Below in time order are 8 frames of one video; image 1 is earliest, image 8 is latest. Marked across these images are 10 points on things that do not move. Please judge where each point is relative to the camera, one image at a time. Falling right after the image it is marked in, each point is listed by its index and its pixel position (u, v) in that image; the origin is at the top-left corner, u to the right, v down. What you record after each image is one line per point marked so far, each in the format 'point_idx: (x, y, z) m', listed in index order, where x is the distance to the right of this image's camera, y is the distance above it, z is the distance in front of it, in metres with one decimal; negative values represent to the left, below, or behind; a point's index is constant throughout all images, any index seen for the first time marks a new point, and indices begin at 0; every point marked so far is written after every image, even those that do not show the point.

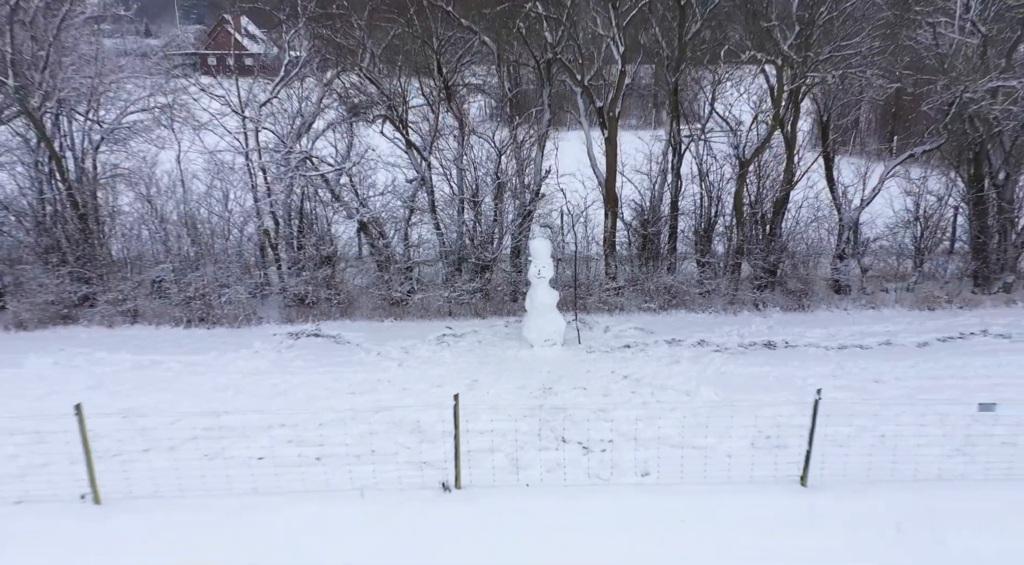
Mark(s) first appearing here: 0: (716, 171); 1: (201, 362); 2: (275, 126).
0: (+2.6, +1.4, +9.7) m
1: (-3.2, -0.8, +7.9) m
2: (-3.0, +2.0, +9.4) m
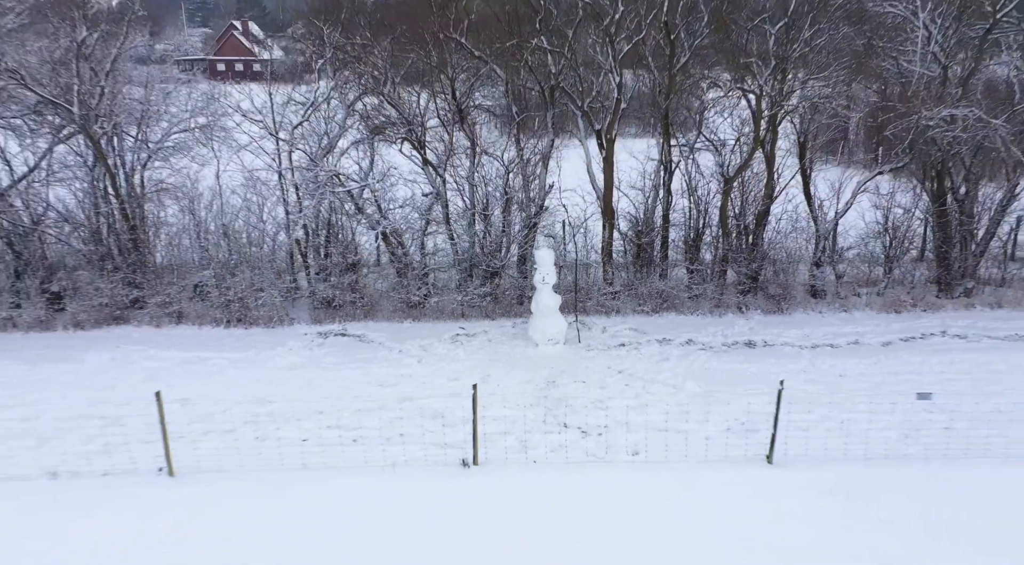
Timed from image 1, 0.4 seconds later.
0: (+2.7, +1.4, +10.7) m
1: (-3.2, -0.9, +8.9) m
2: (-2.9, +1.9, +10.4) m
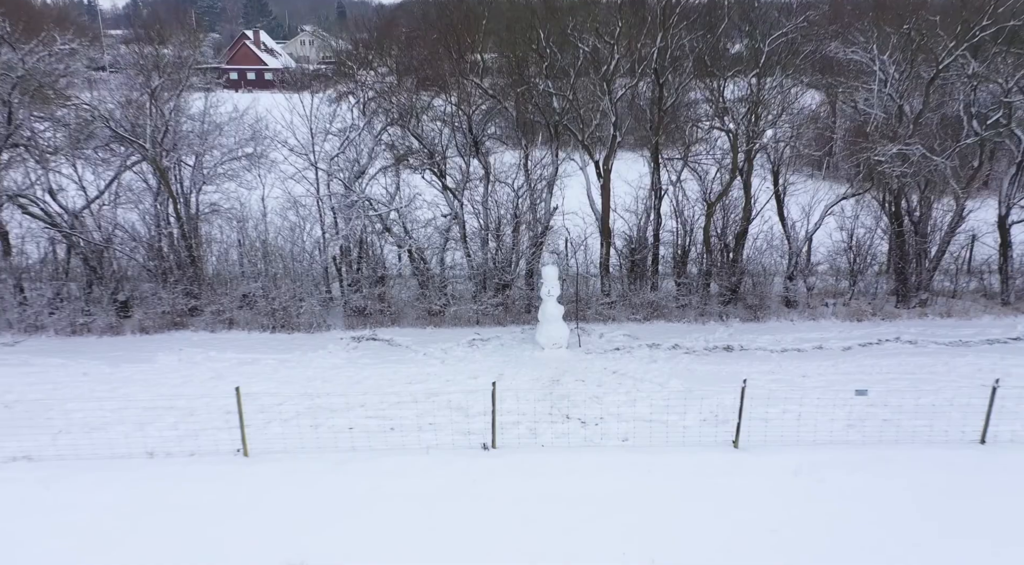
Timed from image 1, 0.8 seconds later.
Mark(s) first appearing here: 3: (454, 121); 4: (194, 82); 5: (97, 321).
0: (+2.9, +1.2, +12.1) m
1: (-3.0, -1.0, +10.3) m
2: (-2.7, +1.7, +11.9) m
3: (-0.9, +2.5, +11.8) m
4: (-4.8, +3.0, +11.5) m
5: (-6.2, -0.6, +11.2) m
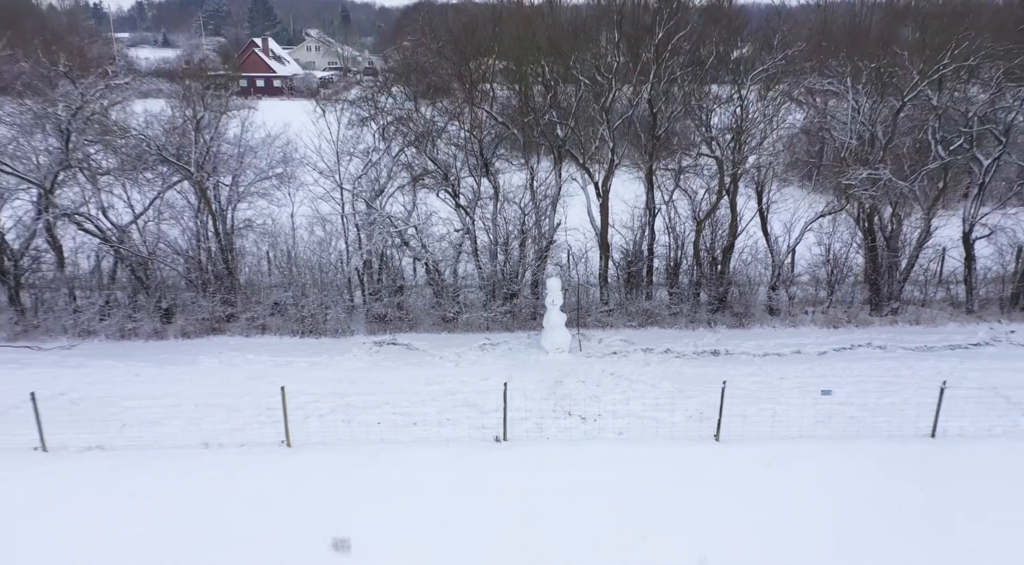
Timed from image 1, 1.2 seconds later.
0: (+3.0, +1.0, +13.3) m
1: (-2.9, -1.2, +11.5) m
2: (-2.6, +1.6, +13.0) m
3: (-0.8, +2.4, +12.9) m
4: (-4.7, +2.9, +12.7) m
5: (-6.1, -0.7, +12.3) m
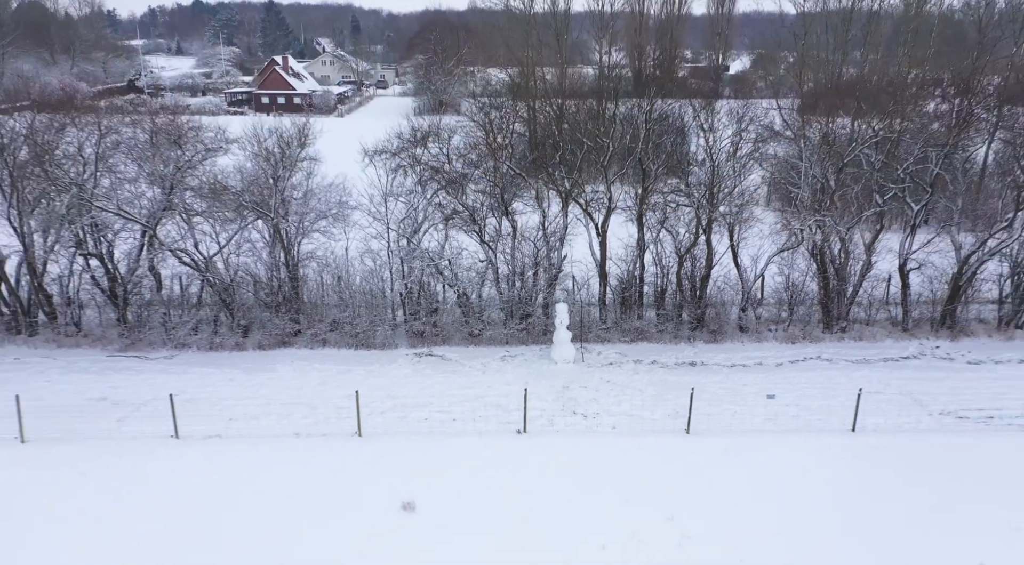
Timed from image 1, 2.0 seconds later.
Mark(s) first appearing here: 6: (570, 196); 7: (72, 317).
0: (+3.3, +0.5, +16.1) m
1: (-2.6, -1.6, +14.3) m
2: (-2.3, +1.1, +15.8) m
3: (-0.4, +1.9, +15.7) m
4: (-4.4, +2.4, +15.5) m
5: (-5.7, -1.2, +15.1) m
6: (+1.2, +1.8, +15.7) m
7: (-9.0, -0.7, +15.4) m
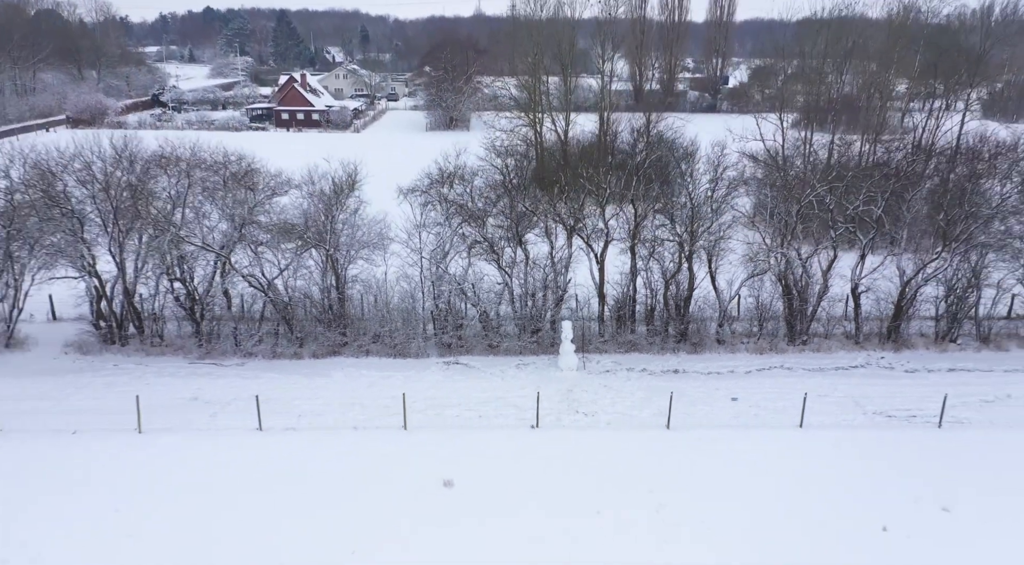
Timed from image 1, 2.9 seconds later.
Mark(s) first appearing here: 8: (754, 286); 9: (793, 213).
0: (+3.6, 0.0, +19.0) m
1: (-2.3, -2.1, +17.2) m
2: (-2.0, +0.6, +18.8) m
3: (-0.1, +1.4, +18.7) m
4: (-4.1, +2.0, +18.4) m
5: (-5.4, -1.6, +18.1) m
6: (+1.5, +1.3, +18.6) m
7: (-8.7, -1.1, +18.4) m
8: (+6.1, -0.1, +18.9) m
9: (+6.9, +1.7, +18.5) m
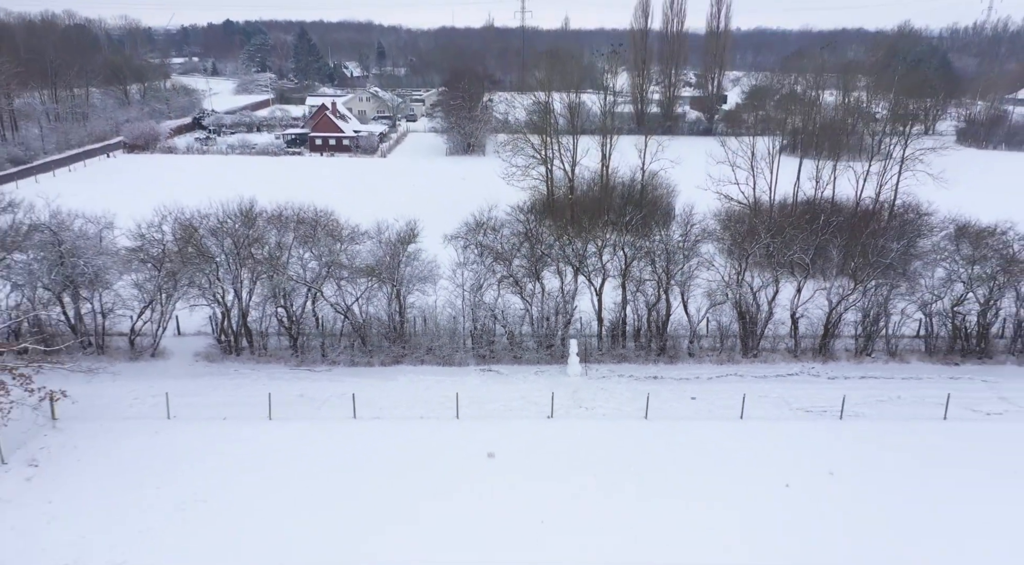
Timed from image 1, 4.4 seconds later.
0: (+4.3, -0.8, +24.8) m
1: (-1.7, -3.0, +23.1) m
2: (-1.3, -0.2, +24.6) m
3: (+0.5, +0.6, +24.5) m
4: (-3.4, +1.1, +24.3) m
5: (-4.8, -2.5, +24.0) m
6: (+2.2, +0.5, +24.5) m
7: (-8.0, -2.0, +24.3) m
8: (+6.7, -1.0, +24.7) m
9: (+7.5, +0.8, +24.2) m
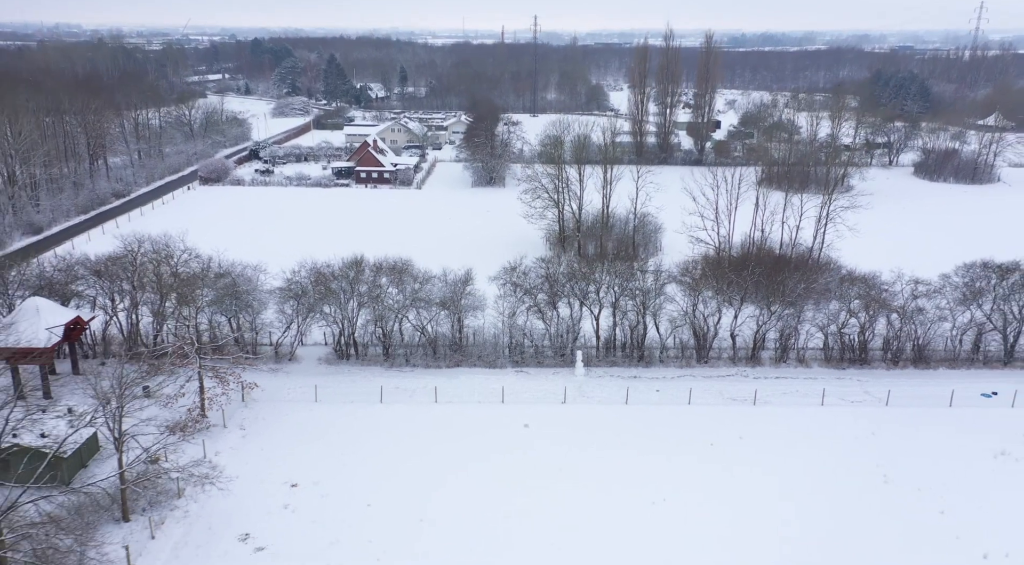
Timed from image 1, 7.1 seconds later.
0: (+5.4, -2.2, +35.6) m
1: (-0.5, -4.3, +33.9) m
2: (-0.2, -1.5, +35.5) m
3: (+1.7, -0.7, +35.3) m
4: (-2.3, -0.2, +35.2) m
5: (-3.7, -3.8, +34.8) m
6: (+3.3, -0.9, +35.3) m
7: (-6.9, -3.2, +35.1) m
8: (+7.9, -2.3, +35.4) m
9: (+8.7, -0.5, +35.0) m
